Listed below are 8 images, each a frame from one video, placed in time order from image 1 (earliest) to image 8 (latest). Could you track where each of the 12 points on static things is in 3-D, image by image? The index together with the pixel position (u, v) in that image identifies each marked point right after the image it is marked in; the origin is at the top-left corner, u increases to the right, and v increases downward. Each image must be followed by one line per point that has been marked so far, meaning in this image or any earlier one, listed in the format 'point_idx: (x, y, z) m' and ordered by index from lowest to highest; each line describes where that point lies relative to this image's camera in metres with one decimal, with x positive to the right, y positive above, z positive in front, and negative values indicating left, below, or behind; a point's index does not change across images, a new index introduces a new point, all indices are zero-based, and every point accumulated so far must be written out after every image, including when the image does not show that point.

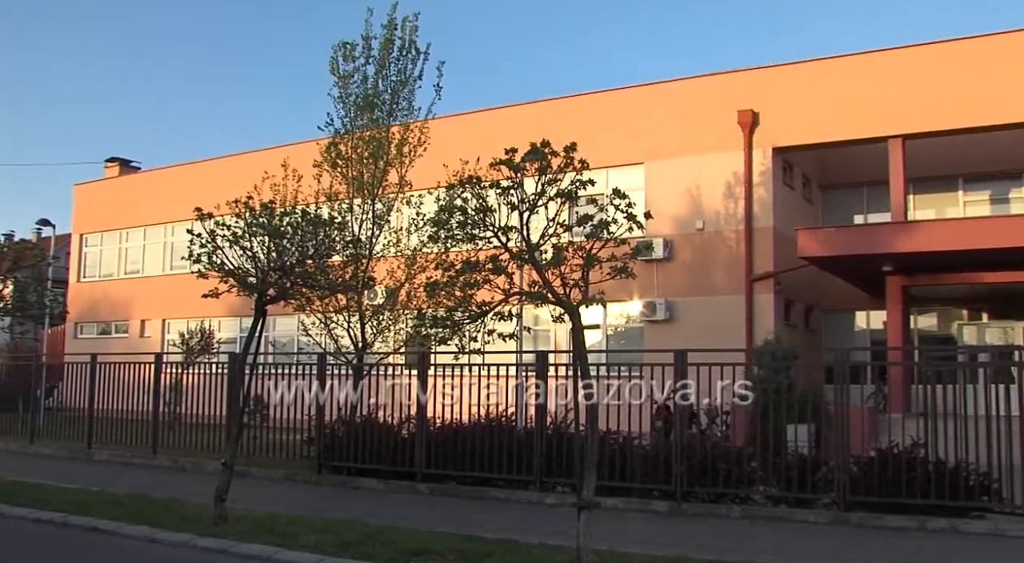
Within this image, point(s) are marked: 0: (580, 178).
0: (+0.8, +1.3, +10.4) m
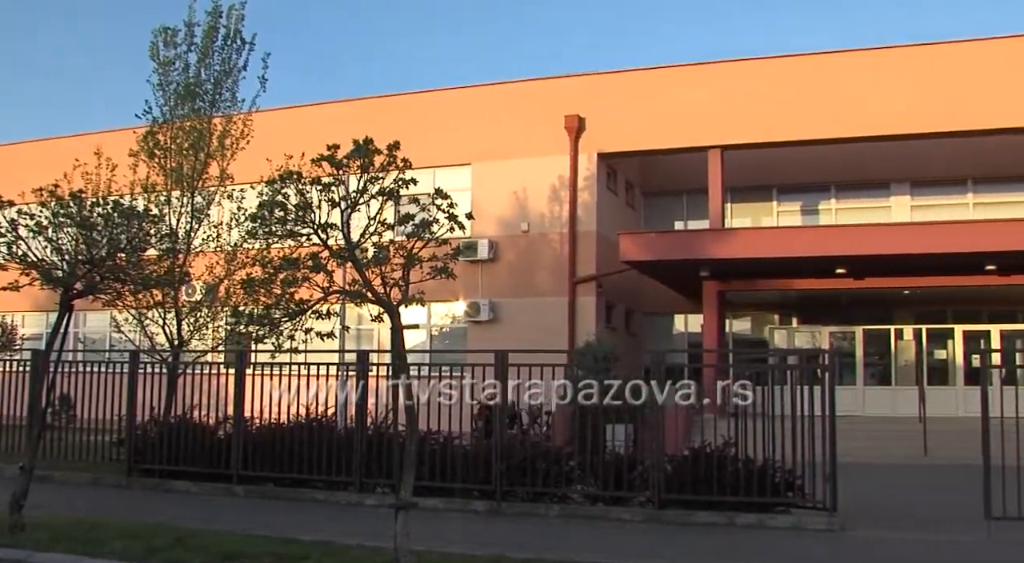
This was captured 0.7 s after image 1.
0: (-1.4, +1.3, +10.3) m
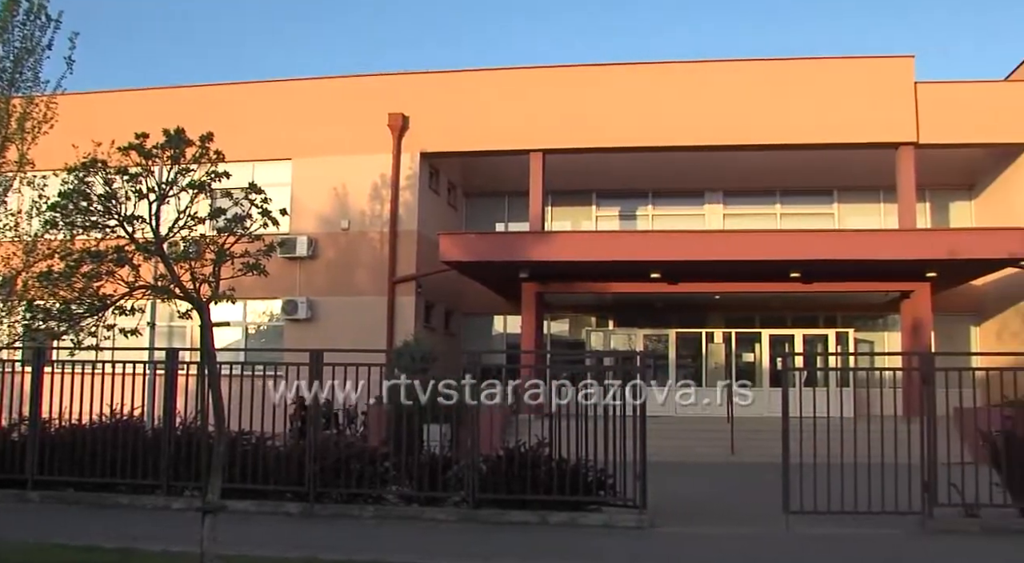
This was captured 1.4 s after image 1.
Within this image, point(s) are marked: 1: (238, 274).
0: (-3.6, +1.3, +10.0) m
1: (-3.3, +0.1, +10.1) m
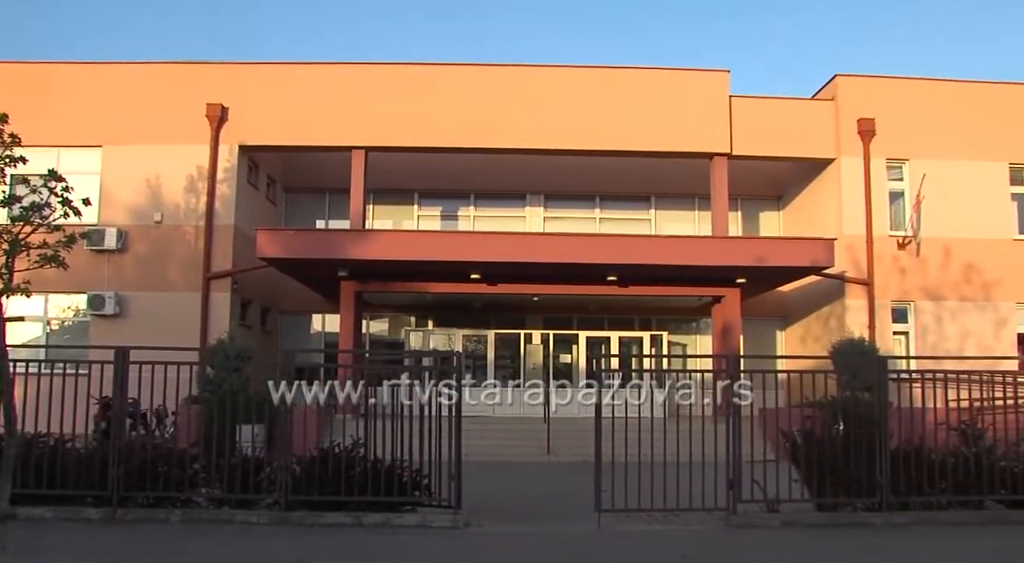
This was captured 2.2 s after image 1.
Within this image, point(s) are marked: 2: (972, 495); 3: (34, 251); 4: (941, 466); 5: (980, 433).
0: (-5.7, +1.4, +9.5) m
1: (-5.5, +0.2, +9.6) m
2: (+5.8, -2.7, +10.5) m
3: (-5.4, +0.3, +9.5) m
4: (+5.4, -2.3, +10.6) m
5: (+5.8, -1.9, +10.7) m
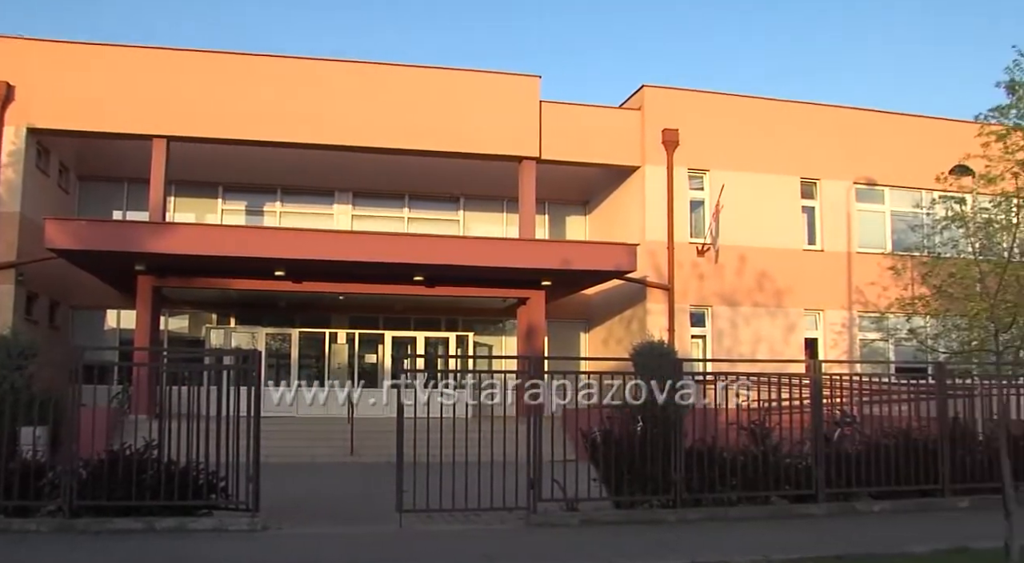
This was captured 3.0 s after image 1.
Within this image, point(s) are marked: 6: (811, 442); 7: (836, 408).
0: (-8.0, +1.6, +8.6) m
1: (-7.8, +0.3, +8.8) m
2: (+3.2, -2.8, +11.1) m
3: (-7.7, +0.5, +8.6) m
4: (+2.9, -2.4, +11.1) m
5: (+3.3, -2.0, +11.2) m
6: (+3.9, -2.2, +11.2) m
7: (+4.3, -1.7, +11.2) m
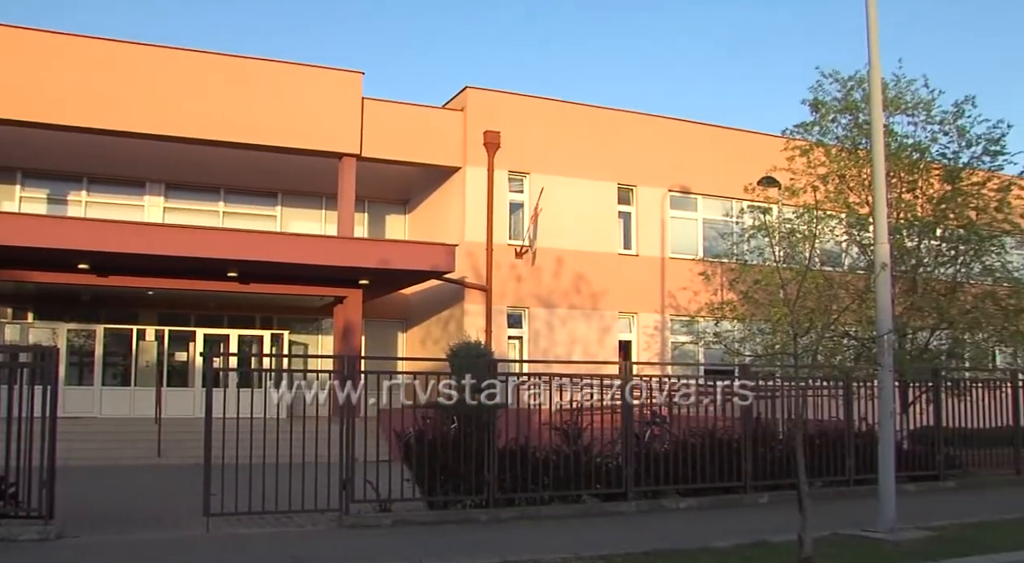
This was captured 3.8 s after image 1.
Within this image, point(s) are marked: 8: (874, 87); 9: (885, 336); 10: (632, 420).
0: (-10.0, +1.7, +7.6) m
1: (-9.9, +0.5, +7.8) m
2: (+0.8, -2.8, +11.2) m
3: (-9.8, +0.6, +7.7) m
4: (+0.4, -2.4, +11.2) m
5: (+0.9, -2.0, +11.4) m
6: (+1.5, -2.2, +11.5) m
7: (+1.8, -1.8, +11.5) m
8: (+4.6, +2.5, +10.6) m
9: (+4.7, -0.7, +10.4) m
10: (+1.6, -1.9, +11.4) m
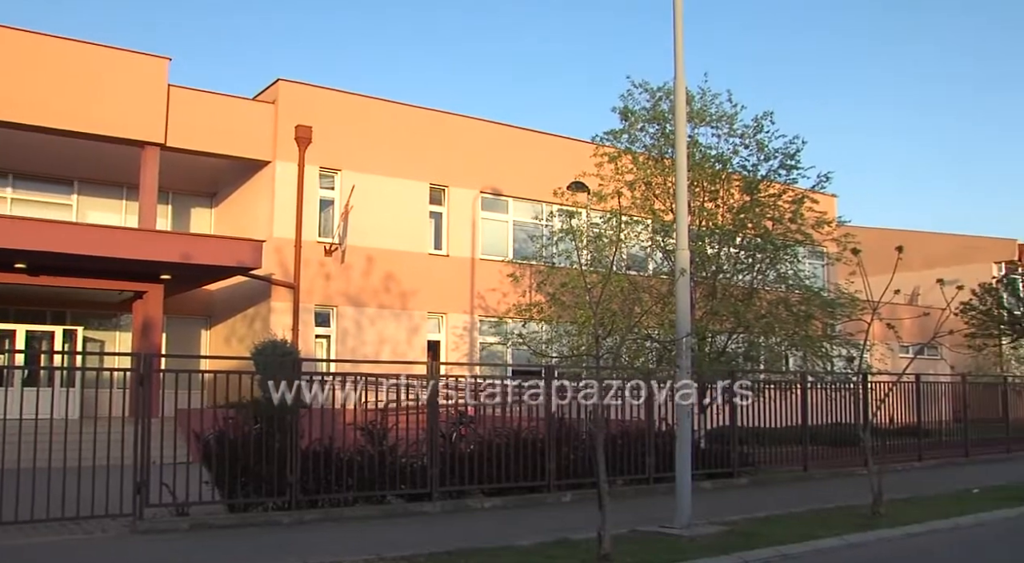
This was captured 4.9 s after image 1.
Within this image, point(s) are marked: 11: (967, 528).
0: (-12.0, +1.9, +6.3) m
1: (-11.9, +0.6, +6.5) m
2: (-1.8, -2.8, +11.2) m
3: (-11.8, +0.8, +6.4) m
4: (-2.1, -2.4, +11.1) m
5: (-1.7, -2.0, +11.3) m
6: (-1.1, -2.2, +11.5) m
7: (-0.8, -1.8, +11.6) m
8: (+2.2, +2.4, +11.0) m
9: (+2.2, -0.7, +10.8) m
10: (-1.0, -1.9, +11.4) m
11: (+6.1, -3.3, +11.3) m
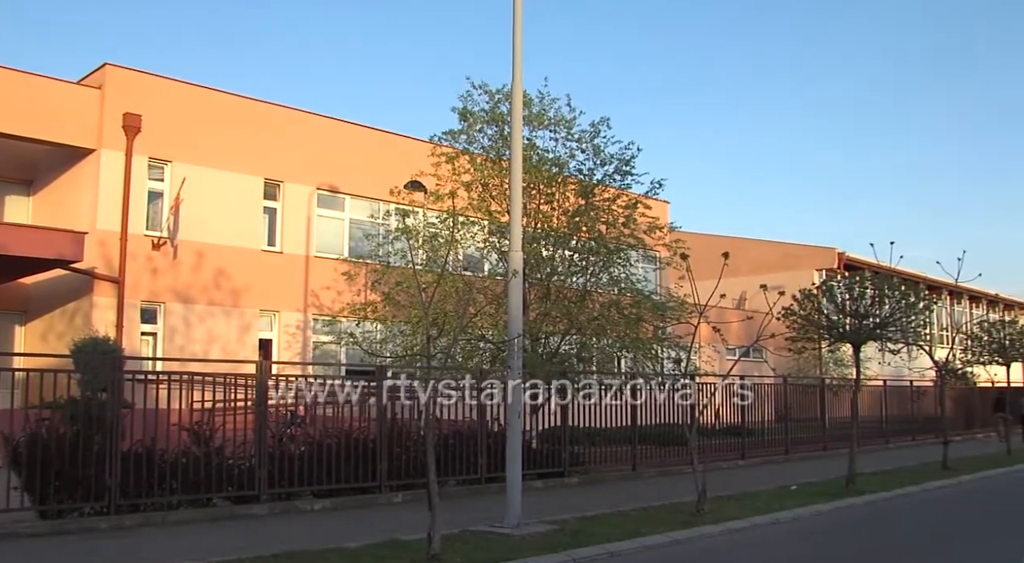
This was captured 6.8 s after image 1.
0: (-13.6, +2.1, +4.9) m
1: (-13.5, +0.9, +5.1) m
2: (-4.0, -2.7, +10.8) m
3: (-13.4, +1.0, +5.0) m
4: (-4.3, -2.4, +10.8) m
5: (-3.9, -2.0, +11.0) m
6: (-3.4, -2.2, +11.2) m
7: (-3.0, -1.7, +11.3) m
8: (0.0, +2.4, +11.1) m
9: (0.0, -0.8, +10.9) m
10: (-3.2, -1.8, +11.2) m
11: (+3.8, -3.4, +11.8) m
